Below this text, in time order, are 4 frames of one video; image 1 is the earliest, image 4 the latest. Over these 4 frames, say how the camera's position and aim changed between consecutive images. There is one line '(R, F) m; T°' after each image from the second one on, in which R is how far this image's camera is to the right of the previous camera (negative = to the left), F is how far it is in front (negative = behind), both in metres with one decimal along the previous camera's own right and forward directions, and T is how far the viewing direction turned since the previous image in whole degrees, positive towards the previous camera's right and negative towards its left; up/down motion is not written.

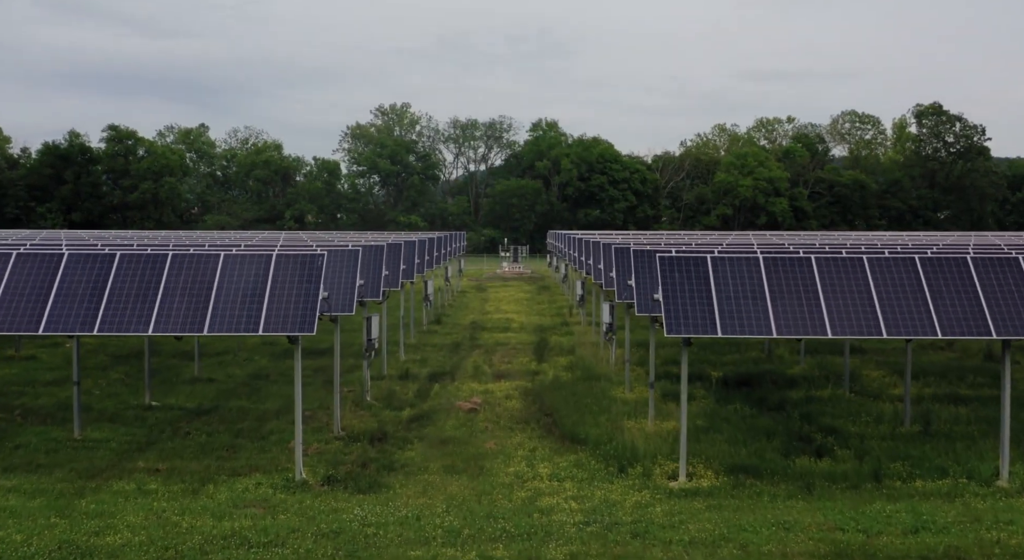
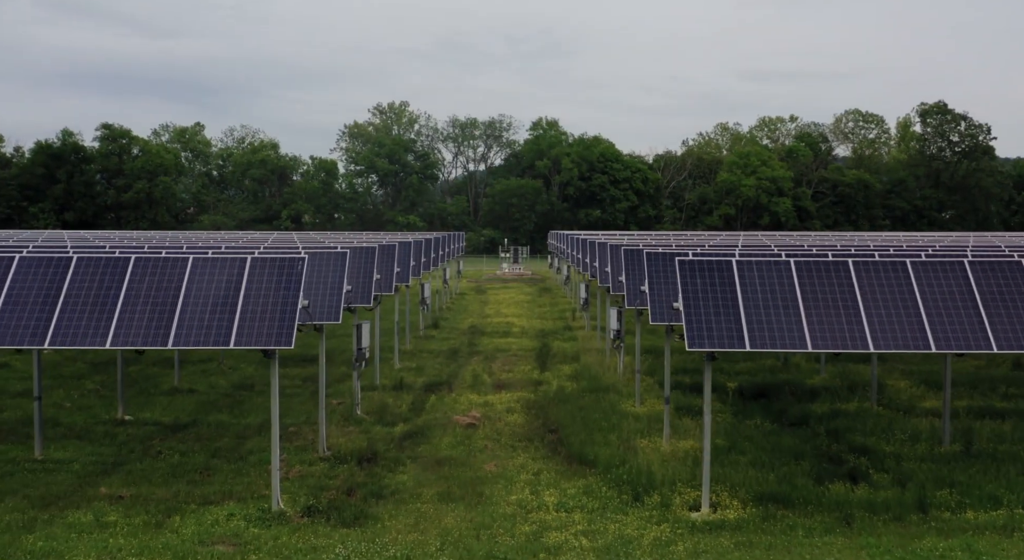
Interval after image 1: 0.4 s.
(0.0, +1.4) m; 0°
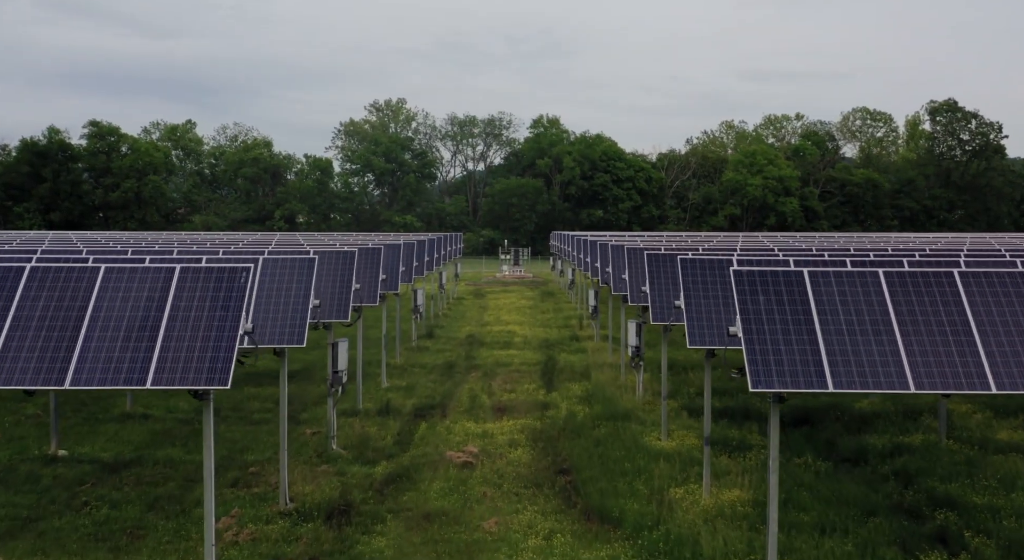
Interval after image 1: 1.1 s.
(-0.1, +2.7) m; 0°
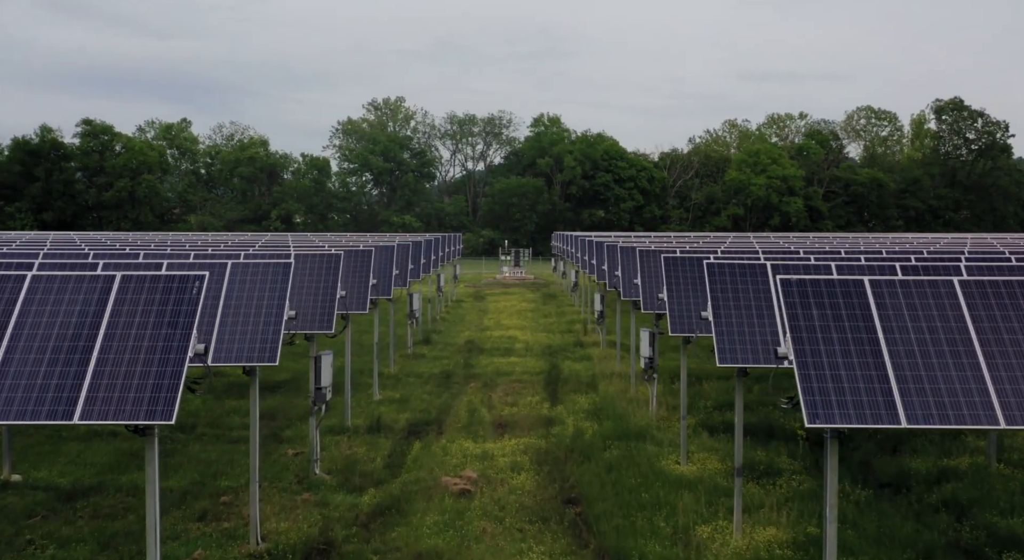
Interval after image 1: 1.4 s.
(0.0, +1.5) m; 0°
